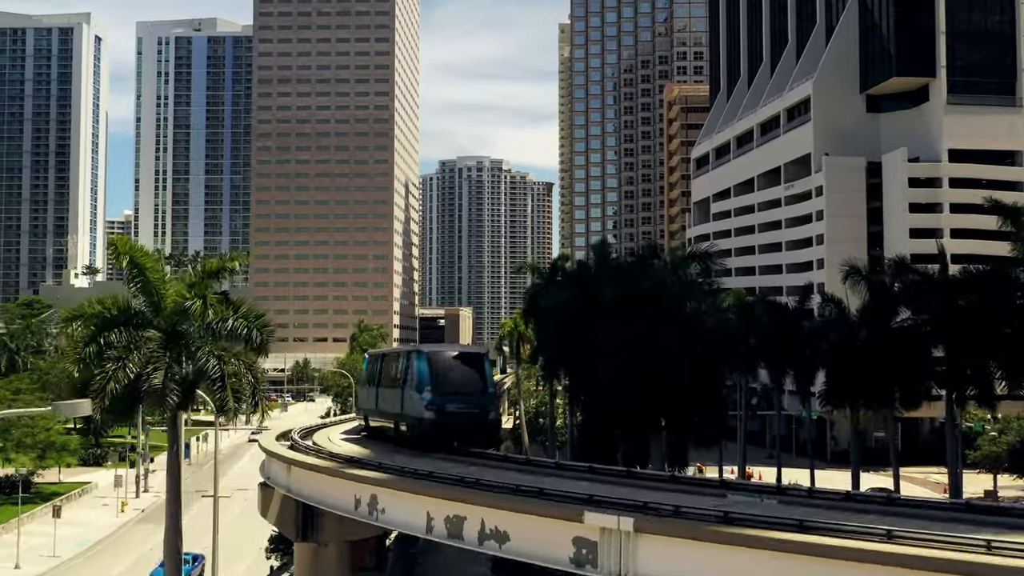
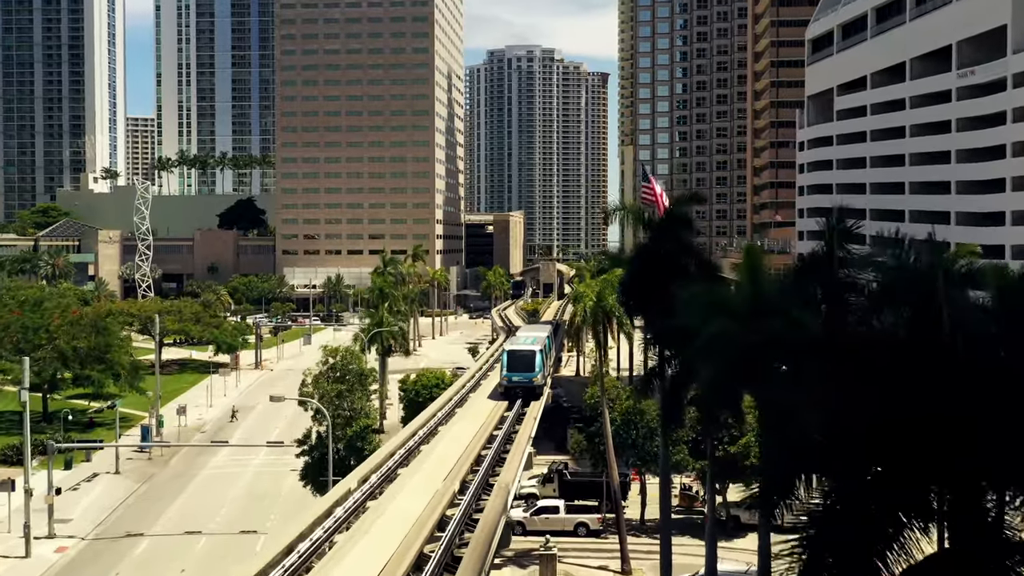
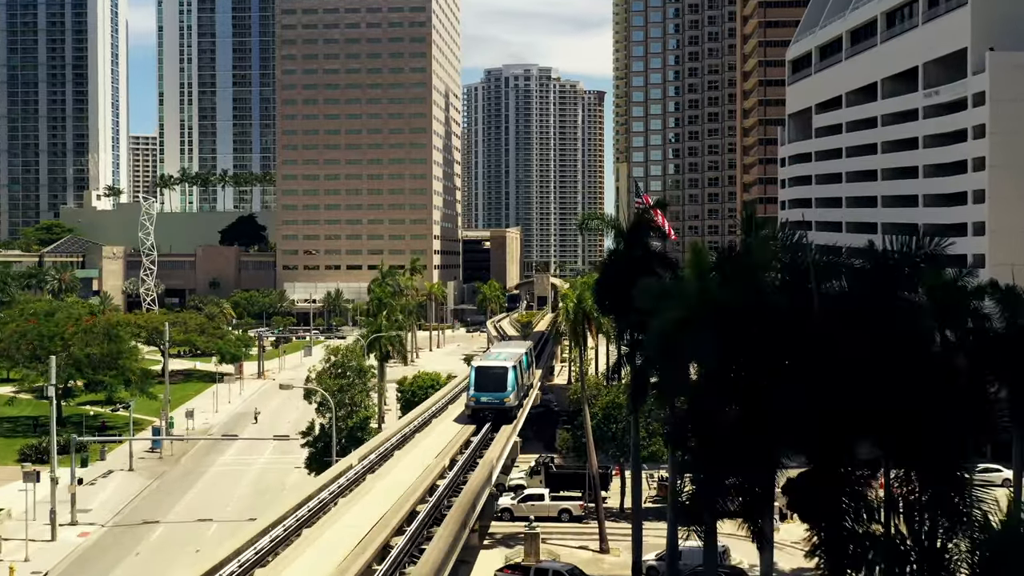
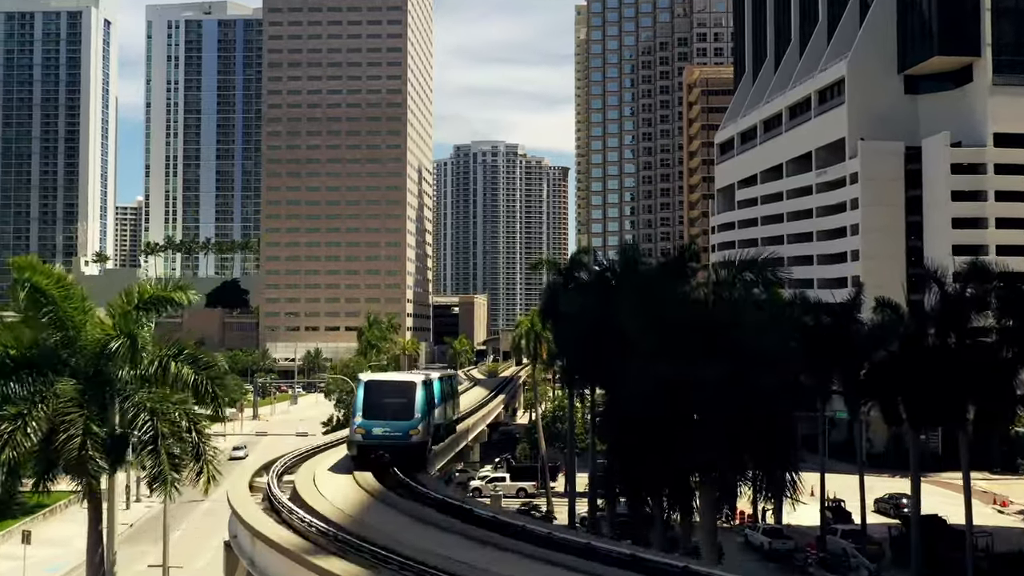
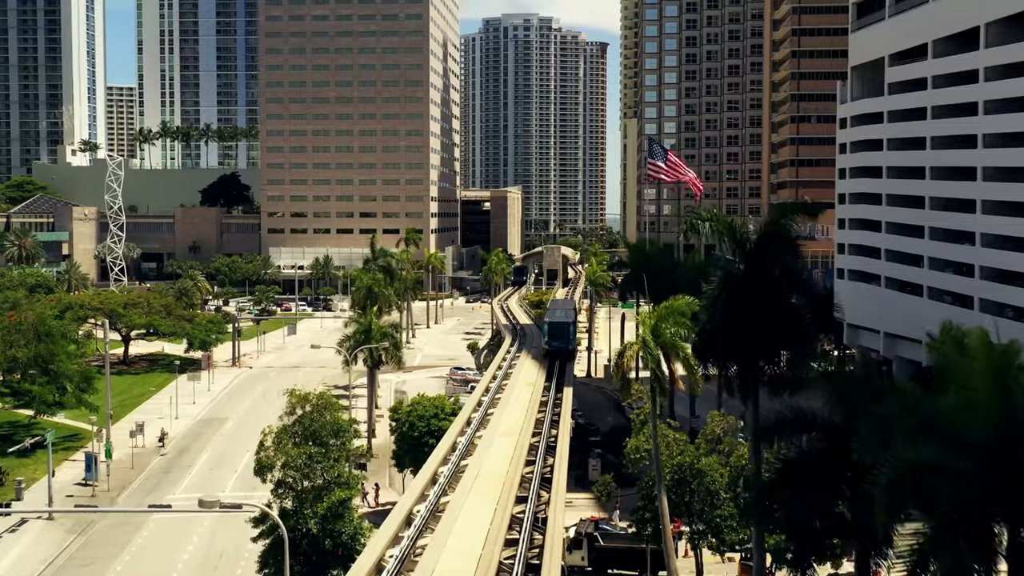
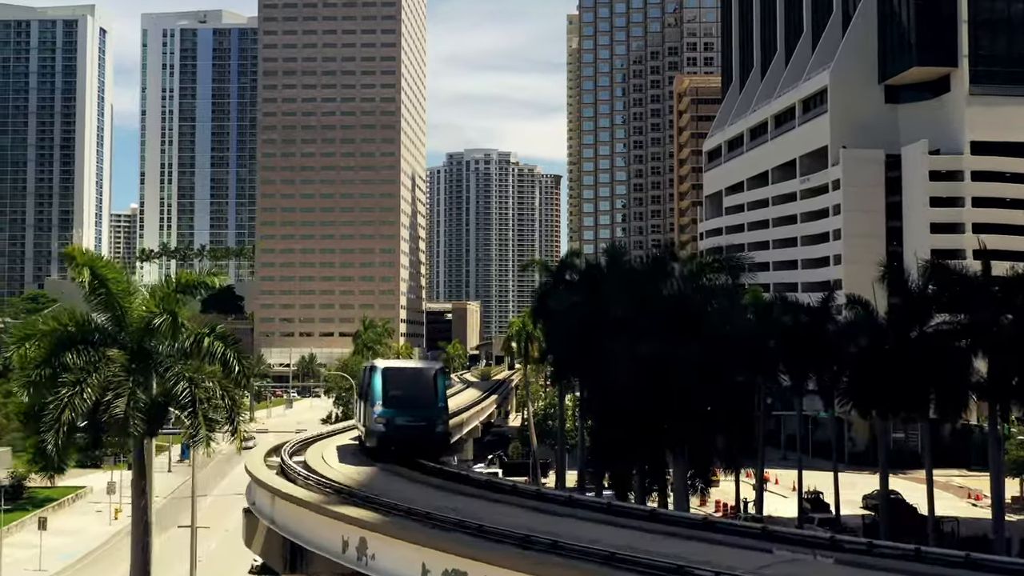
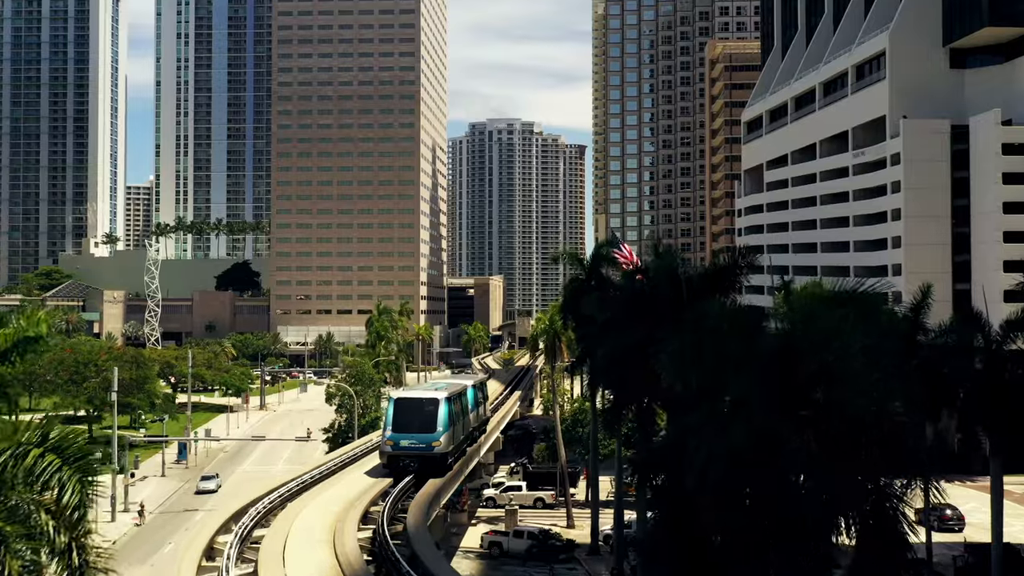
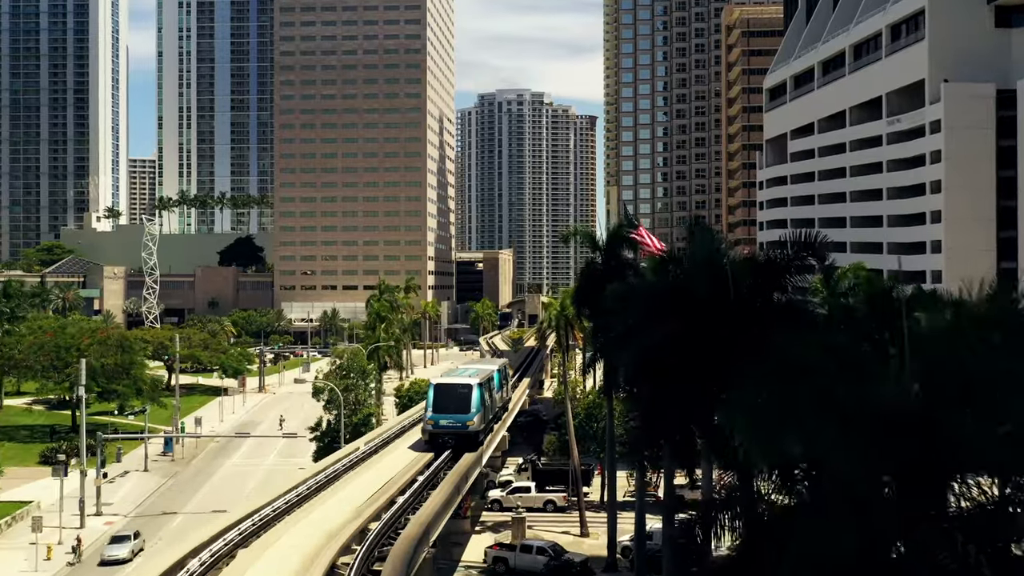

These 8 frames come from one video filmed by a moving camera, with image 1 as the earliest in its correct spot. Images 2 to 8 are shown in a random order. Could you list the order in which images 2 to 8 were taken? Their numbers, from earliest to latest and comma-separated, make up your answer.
6, 4, 7, 8, 3, 2, 5
